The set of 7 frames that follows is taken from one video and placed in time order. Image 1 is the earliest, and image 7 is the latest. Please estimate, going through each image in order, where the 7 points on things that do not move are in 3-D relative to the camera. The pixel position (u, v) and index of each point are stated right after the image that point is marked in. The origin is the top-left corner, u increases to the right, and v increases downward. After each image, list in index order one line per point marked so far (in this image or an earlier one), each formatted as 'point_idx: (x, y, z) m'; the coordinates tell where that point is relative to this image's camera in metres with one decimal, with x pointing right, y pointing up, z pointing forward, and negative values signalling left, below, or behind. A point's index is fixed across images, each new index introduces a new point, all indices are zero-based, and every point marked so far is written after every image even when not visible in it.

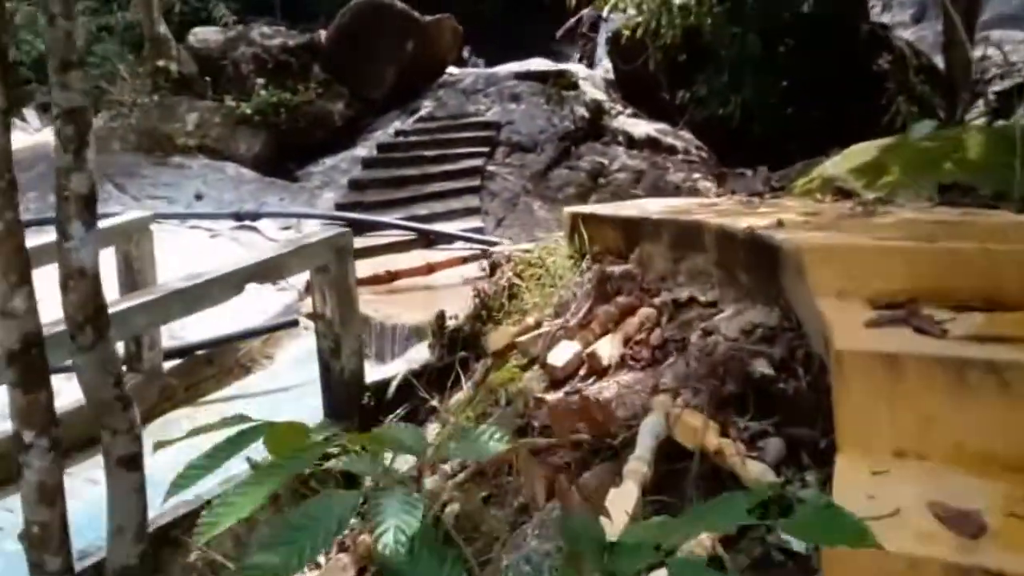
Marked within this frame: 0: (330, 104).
0: (-1.7, +1.8, +9.3) m
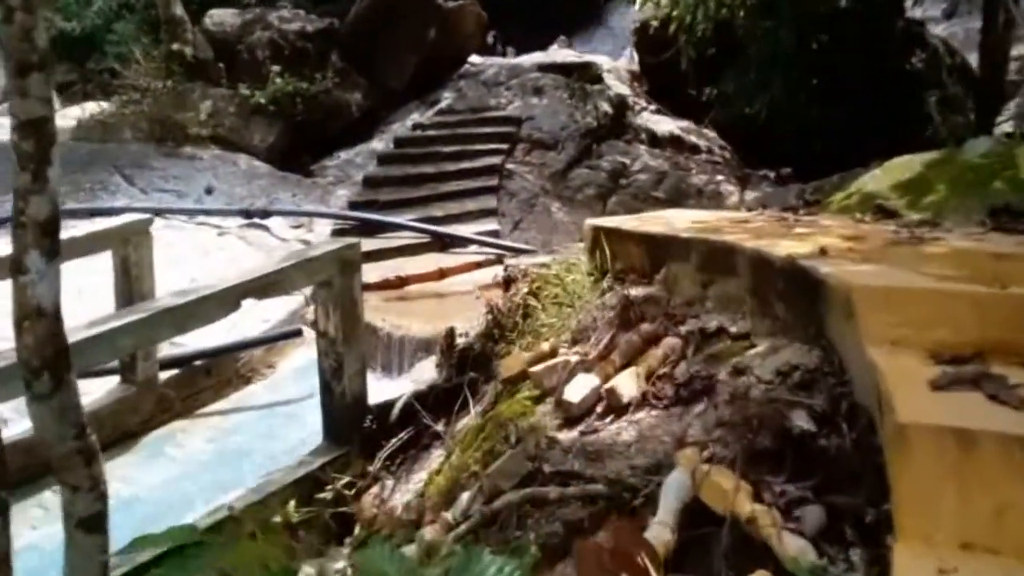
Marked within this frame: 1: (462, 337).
0: (-1.5, +1.8, +9.1) m
1: (-0.2, -0.2, +4.2) m
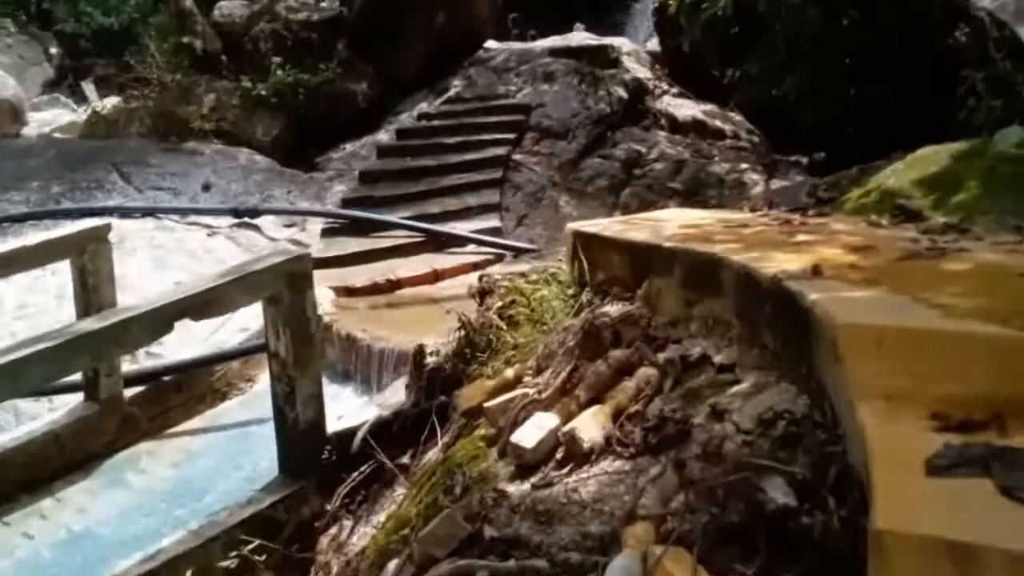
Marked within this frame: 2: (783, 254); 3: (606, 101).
0: (-1.4, +1.8, +8.7) m
1: (-0.3, -0.3, +3.8) m
2: (+0.8, +0.1, +2.9) m
3: (+0.8, +1.5, +7.9) m
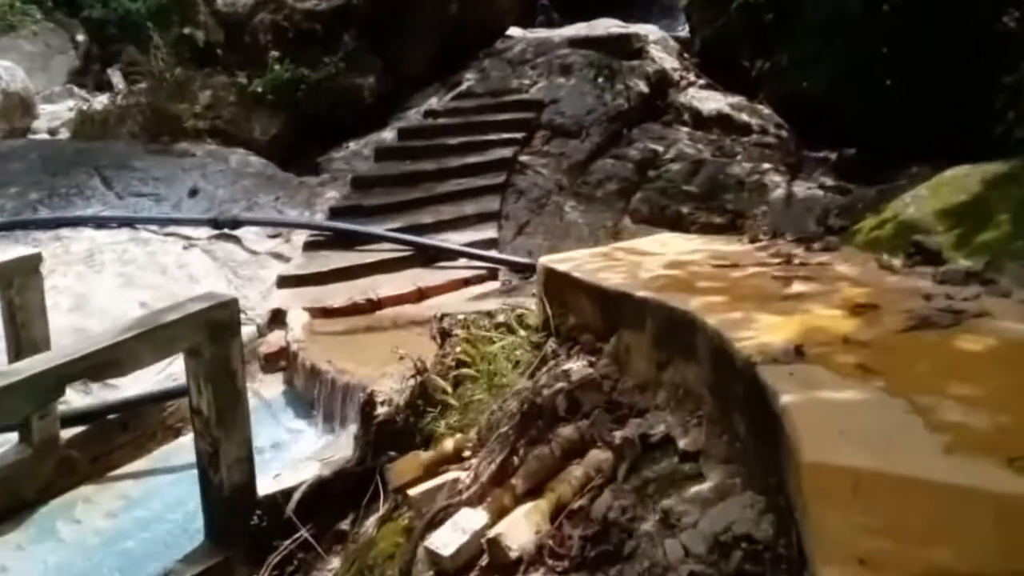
0: (-1.3, +1.8, +8.3) m
1: (-0.4, -0.4, +3.4) m
2: (+0.6, -0.1, +2.4) m
3: (+0.8, +1.4, +7.4) m
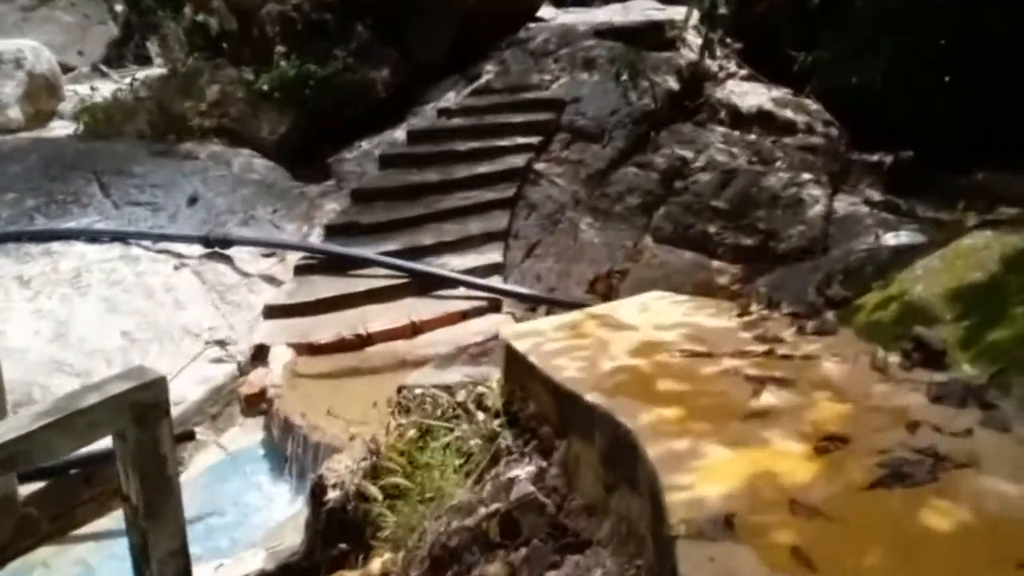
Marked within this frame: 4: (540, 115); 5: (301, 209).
0: (-1.1, +1.8, +8.0) m
1: (-0.6, -0.6, +3.1) m
2: (+0.4, -0.3, +2.1) m
3: (+0.9, +1.3, +7.0) m
4: (+0.2, +1.3, +7.2) m
5: (-1.4, +0.6, +6.9) m
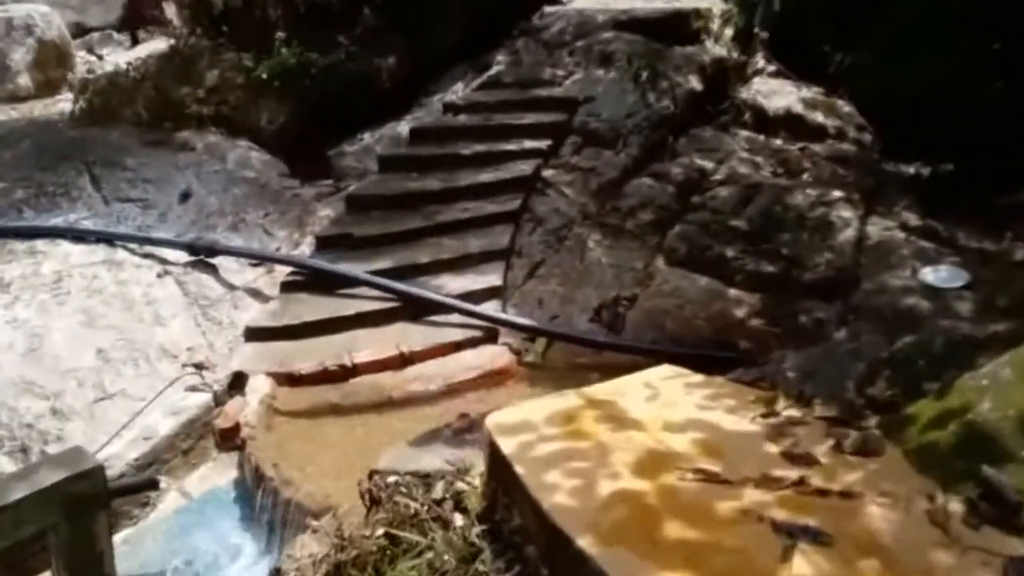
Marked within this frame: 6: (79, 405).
0: (-1.0, +1.7, +7.5) m
1: (-0.6, -0.8, +2.7) m
2: (+0.4, -0.6, +1.6) m
3: (+1.0, +1.2, +6.5) m
4: (+0.3, +1.1, +6.7) m
5: (-1.3, +0.5, +6.4) m
6: (-2.1, -0.6, +4.7) m
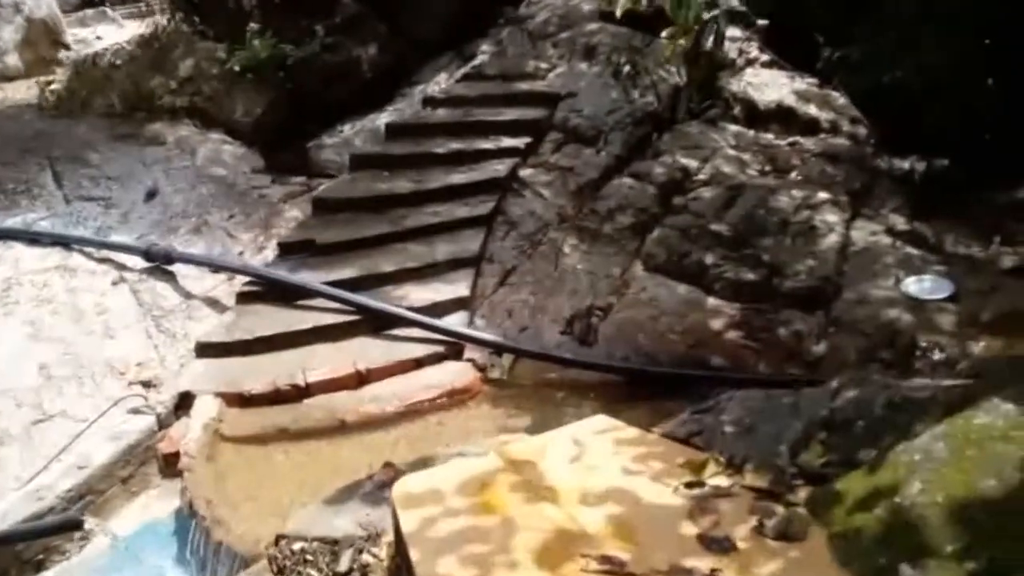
0: (-1.2, +1.7, +7.3) m
1: (-0.8, -1.0, +2.6) m
2: (+0.1, -0.8, +1.5) m
3: (+0.9, +1.1, +6.3) m
4: (+0.1, +1.1, +6.5) m
5: (-1.5, +0.5, +6.3) m
6: (-2.3, -0.6, +4.6) m
